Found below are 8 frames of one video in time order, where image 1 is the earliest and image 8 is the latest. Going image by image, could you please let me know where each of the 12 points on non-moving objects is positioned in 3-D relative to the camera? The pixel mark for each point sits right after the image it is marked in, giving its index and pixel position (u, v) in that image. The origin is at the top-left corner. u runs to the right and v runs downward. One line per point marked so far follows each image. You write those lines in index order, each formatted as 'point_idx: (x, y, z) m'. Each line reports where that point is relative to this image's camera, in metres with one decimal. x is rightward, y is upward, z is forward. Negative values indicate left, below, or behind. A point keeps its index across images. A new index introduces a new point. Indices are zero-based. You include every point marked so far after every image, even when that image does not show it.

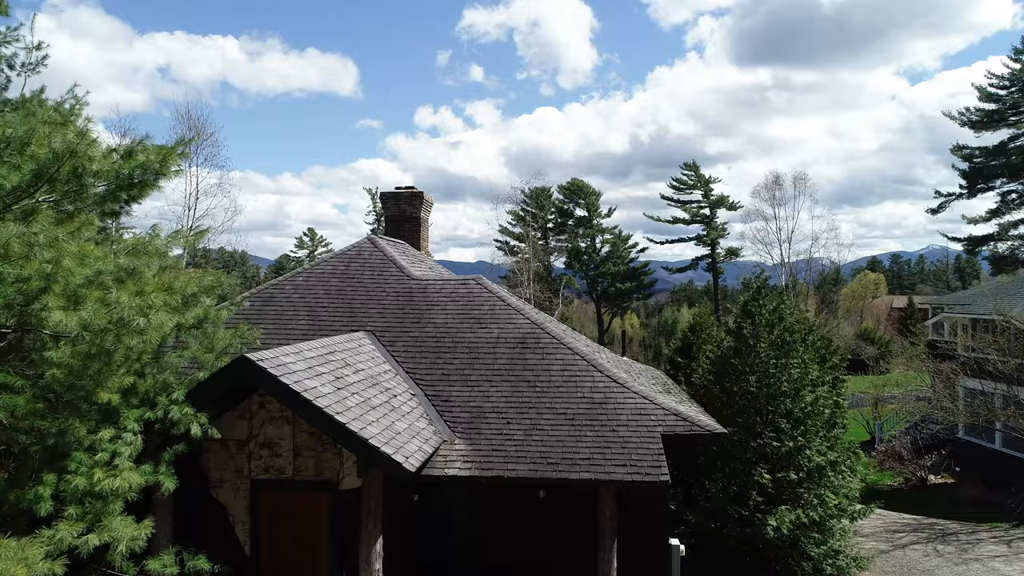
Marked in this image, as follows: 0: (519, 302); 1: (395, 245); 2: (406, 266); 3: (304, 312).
0: (+0.1, -0.2, +8.1) m
1: (-1.8, +0.7, +9.7) m
2: (-1.5, +0.3, +8.7) m
3: (-2.6, -0.3, +7.9) m
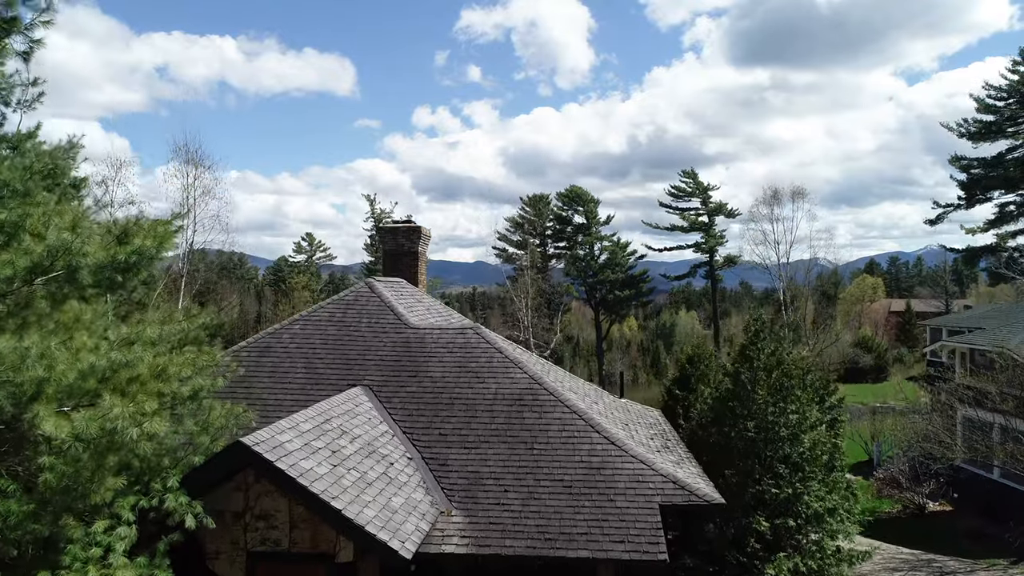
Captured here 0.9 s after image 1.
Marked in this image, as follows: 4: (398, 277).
0: (+0.1, -0.9, +8.1) m
1: (-1.9, 0.0, +9.7) m
2: (-1.5, -0.4, +8.6) m
3: (-2.7, -1.0, +7.9) m
4: (-2.1, +0.2, +11.8) m
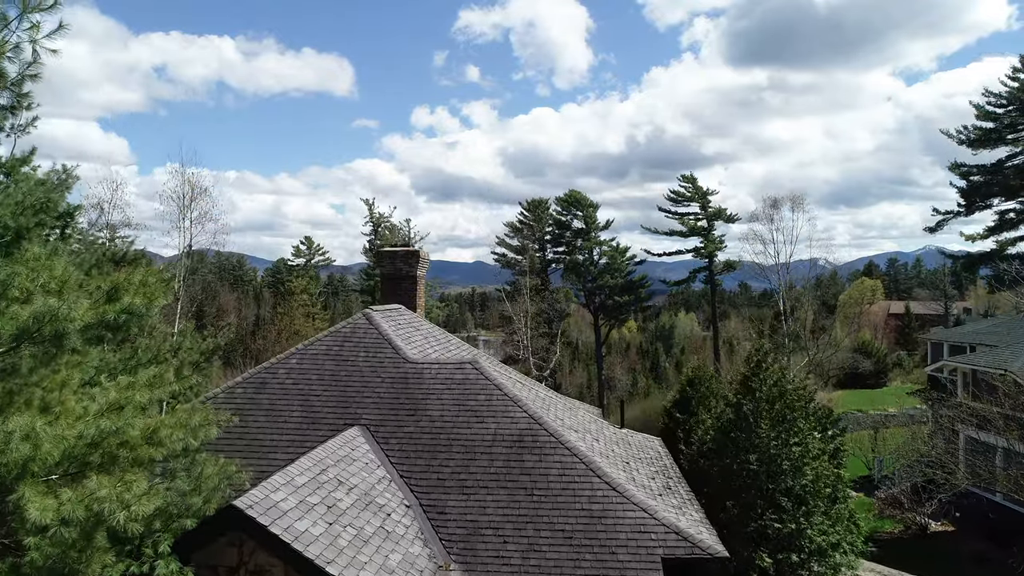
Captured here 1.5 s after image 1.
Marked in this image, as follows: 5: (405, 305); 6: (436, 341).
0: (0.0, -1.3, +7.9) m
1: (-1.9, -0.4, +9.6) m
2: (-1.5, -0.8, +8.5) m
3: (-2.7, -1.4, +7.7) m
4: (-2.1, -0.3, +11.7) m
5: (-2.0, -0.3, +11.6) m
6: (-1.2, -0.8, +9.5) m
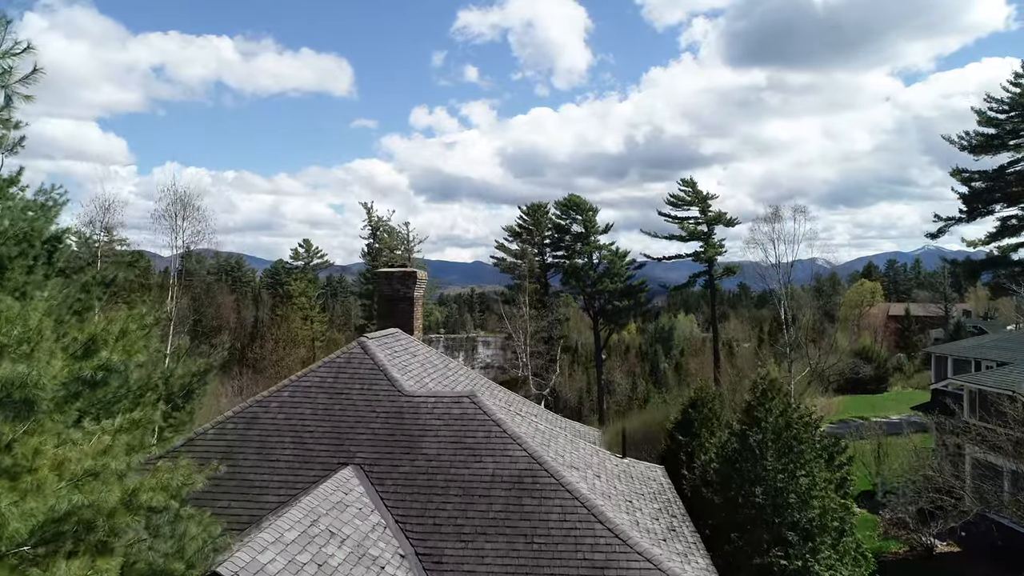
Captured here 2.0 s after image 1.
0: (0.0, -1.7, +7.7) m
1: (-1.9, -0.8, +9.4) m
2: (-1.5, -1.2, +8.3) m
3: (-2.7, -1.8, +7.5) m
4: (-2.2, -0.7, +11.4) m
5: (-2.0, -0.7, +11.3) m
6: (-1.2, -1.2, +9.2) m
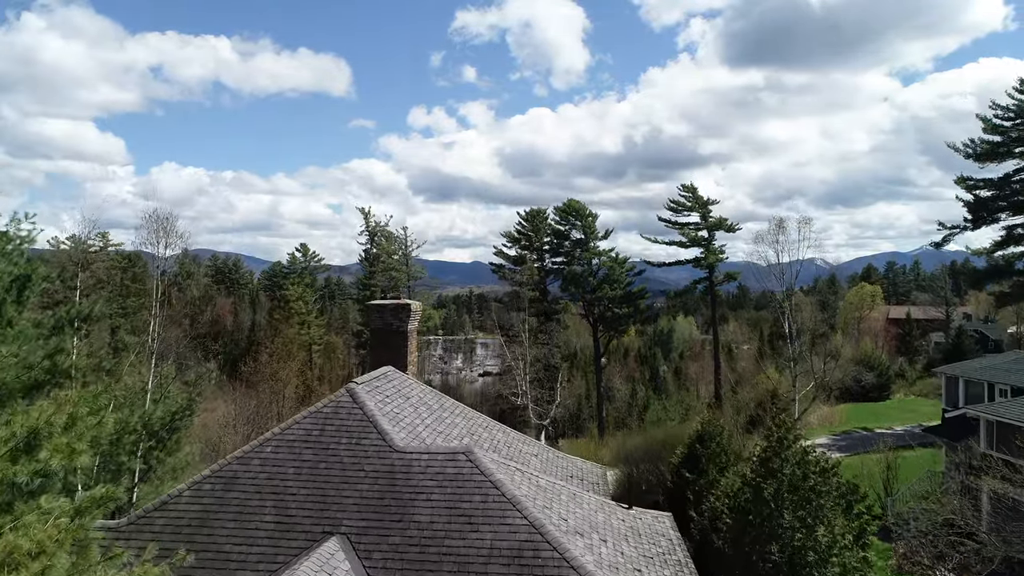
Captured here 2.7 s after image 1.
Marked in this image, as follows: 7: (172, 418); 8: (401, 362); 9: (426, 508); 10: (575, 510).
0: (0.0, -2.2, +7.2) m
1: (-1.9, -1.4, +8.8) m
2: (-1.5, -1.7, +7.7) m
3: (-2.7, -2.4, +6.9) m
4: (-2.2, -1.2, +10.9) m
5: (-2.0, -1.3, +10.8) m
6: (-1.2, -1.8, +8.7) m
7: (-10.4, -4.2, +18.8) m
8: (-1.9, -1.3, +10.8) m
9: (-0.9, -2.4, +6.7) m
10: (+0.8, -2.7, +7.8) m
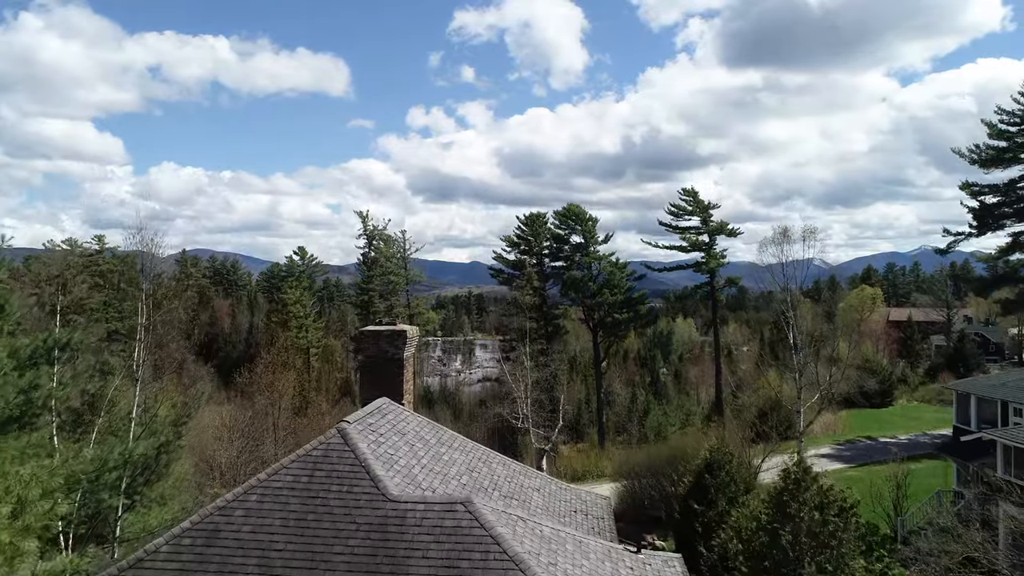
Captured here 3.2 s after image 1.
0: (+0.1, -2.7, +6.7) m
1: (-1.9, -1.8, +8.3) m
2: (-1.5, -2.2, +7.2) m
3: (-2.7, -2.8, +6.5) m
4: (-2.2, -1.6, +10.4) m
5: (-2.0, -1.7, +10.3) m
6: (-1.2, -2.2, +8.2) m
7: (-10.4, -4.6, +18.3) m
8: (-1.9, -1.7, +10.3) m
9: (-0.9, -2.8, +6.2) m
10: (+0.8, -3.1, +7.4) m
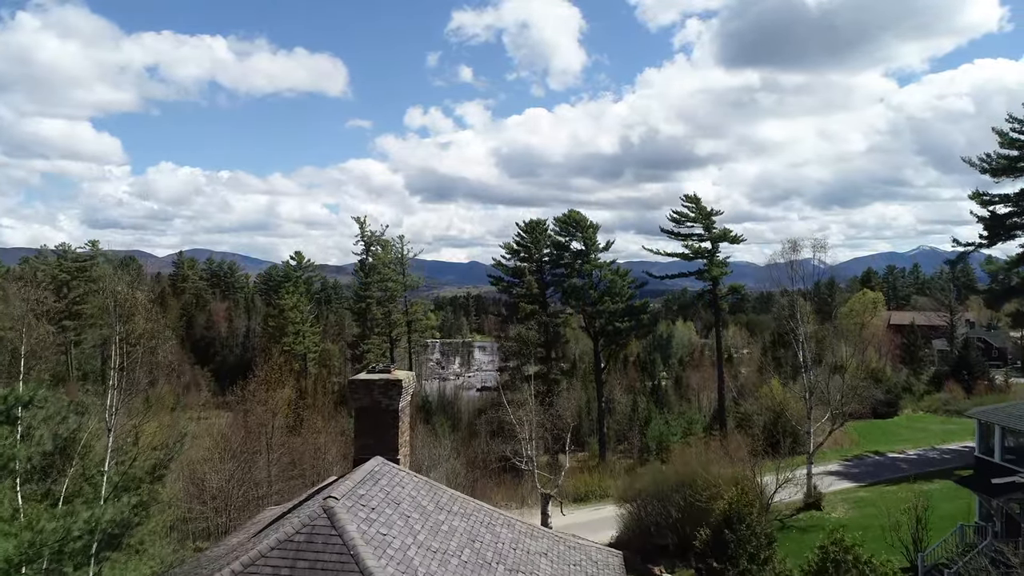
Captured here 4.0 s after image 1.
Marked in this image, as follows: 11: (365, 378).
0: (+0.2, -3.3, +5.9) m
1: (-1.8, -2.4, +7.5) m
2: (-1.4, -2.8, +6.4) m
3: (-2.6, -3.5, +5.7) m
4: (-2.1, -2.3, +9.6) m
5: (-1.9, -2.4, +9.5) m
6: (-1.1, -2.8, +7.4) m
7: (-10.3, -5.3, +17.4) m
8: (-1.8, -2.4, +9.5) m
9: (-0.8, -3.4, +5.4) m
10: (+0.9, -3.8, +6.5) m
11: (-2.2, -1.3, +9.4) m
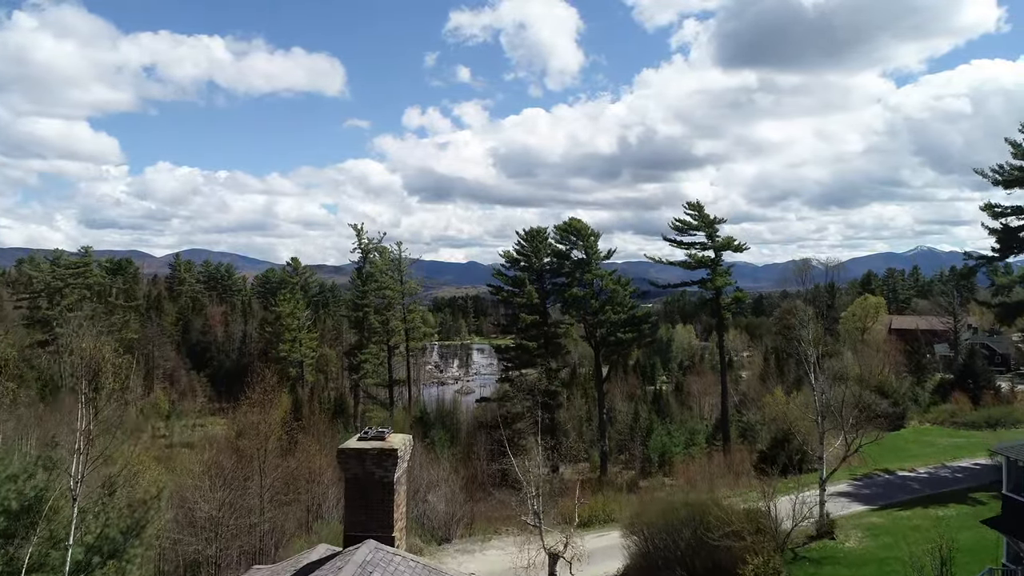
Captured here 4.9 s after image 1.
0: (+0.3, -4.1, +5.0) m
1: (-1.7, -3.2, +6.7) m
2: (-1.3, -3.6, +5.6) m
3: (-2.4, -4.2, +4.8) m
4: (-2.0, -3.1, +8.7) m
5: (-1.8, -3.1, +8.6) m
6: (-0.9, -3.6, +6.6) m
7: (-10.2, -6.1, +16.6) m
8: (-1.7, -3.1, +8.6) m
9: (-0.7, -4.2, +4.6) m
10: (+1.1, -4.6, +5.7) m
11: (-2.1, -2.1, +8.6) m
